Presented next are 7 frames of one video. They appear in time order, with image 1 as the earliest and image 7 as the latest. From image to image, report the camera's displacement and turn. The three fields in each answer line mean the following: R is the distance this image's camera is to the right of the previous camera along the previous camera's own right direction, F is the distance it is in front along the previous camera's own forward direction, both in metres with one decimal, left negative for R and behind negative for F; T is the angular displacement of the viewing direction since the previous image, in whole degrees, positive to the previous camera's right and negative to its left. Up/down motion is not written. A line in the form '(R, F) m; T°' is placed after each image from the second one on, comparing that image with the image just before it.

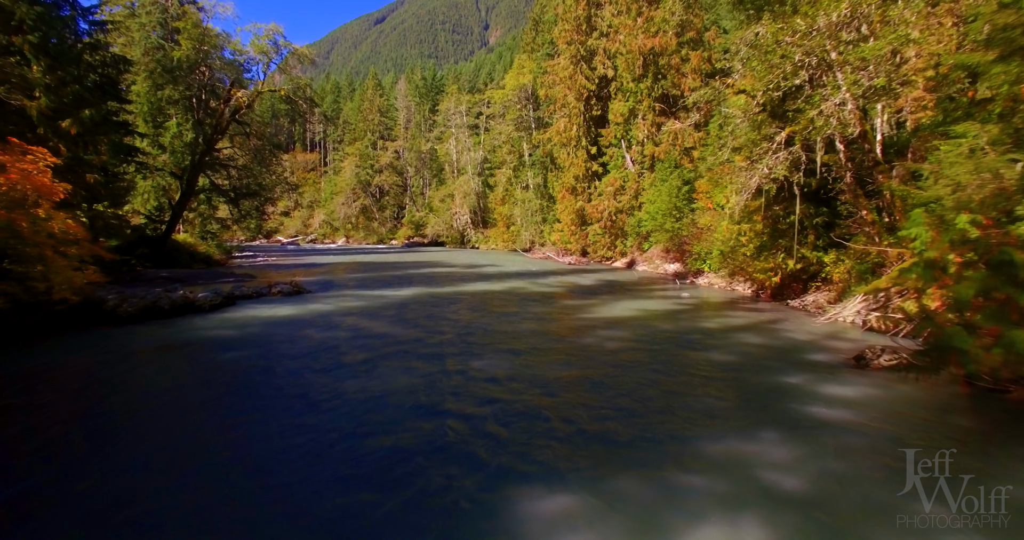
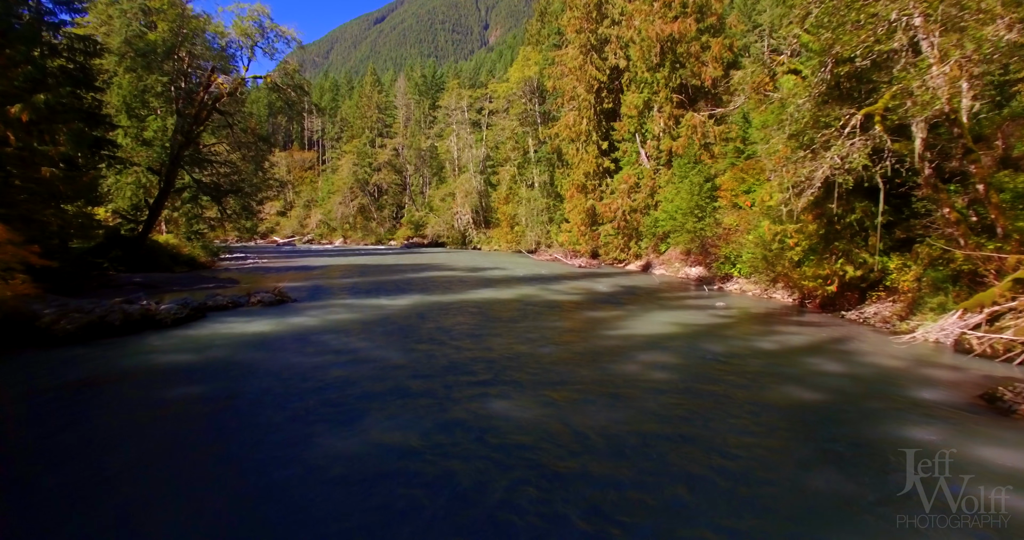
(-0.4, +1.7) m; 0°
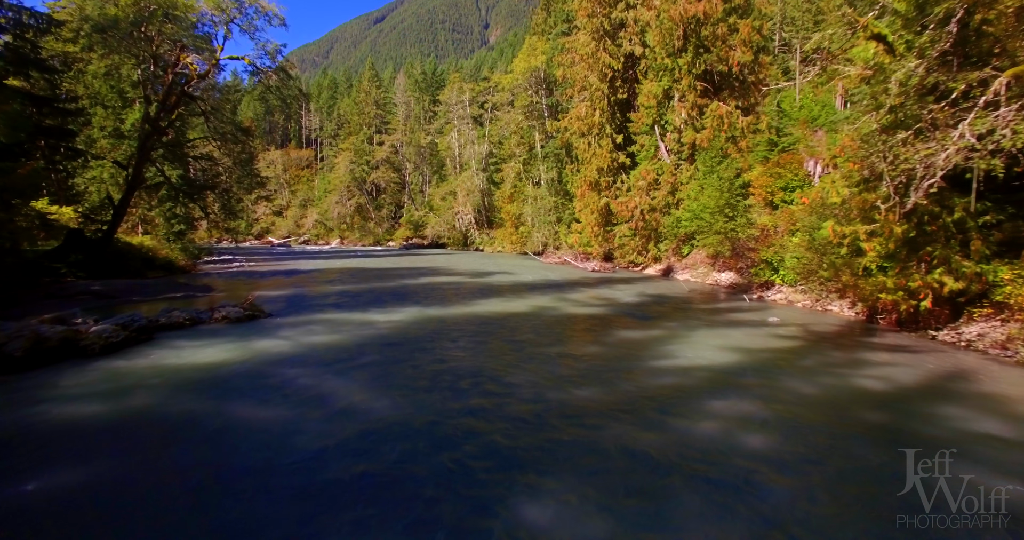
(-0.3, +2.1) m; 0°
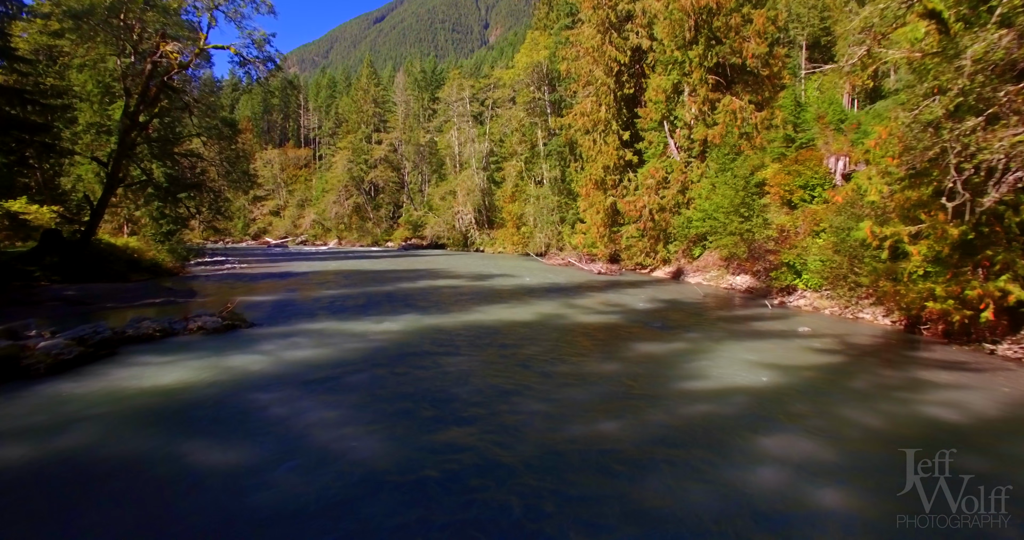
(-0.1, +1.0) m; 0°
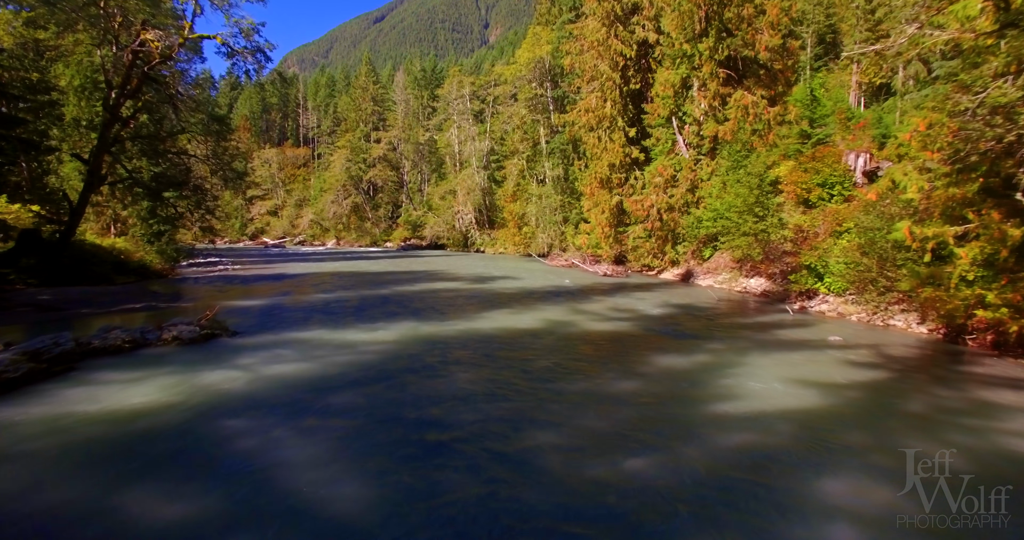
(-0.1, +0.8) m; 0°
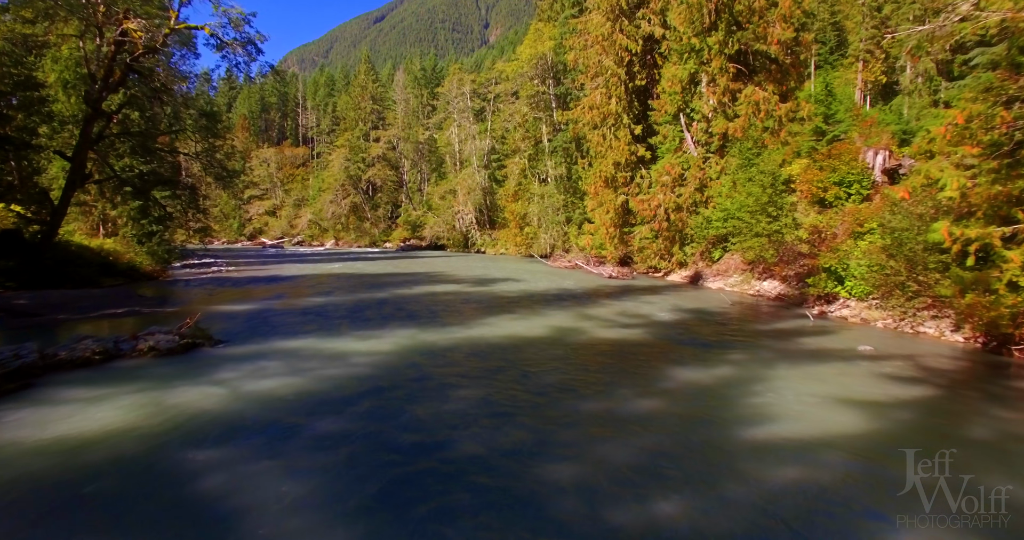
(-0.1, +0.7) m; 0°
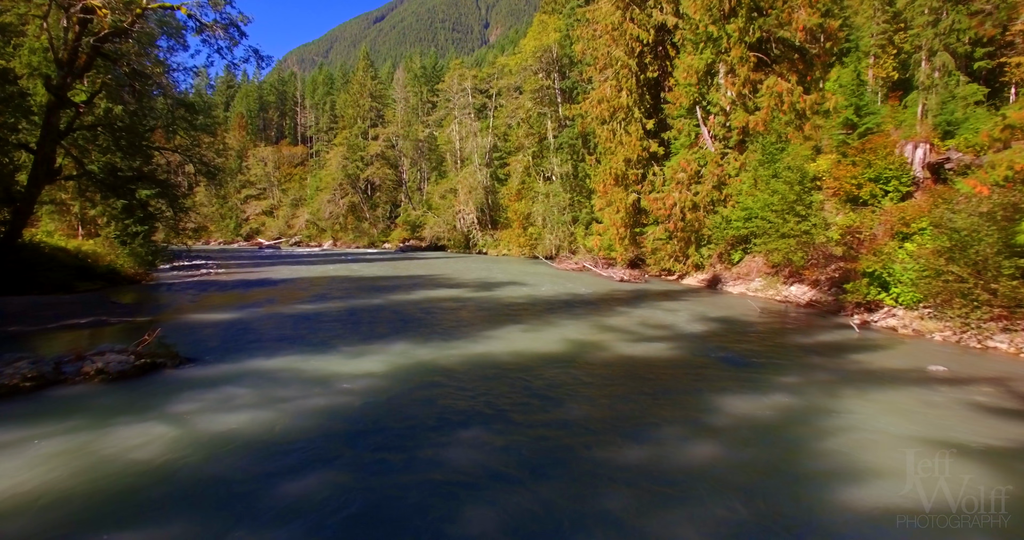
(-0.2, +1.2) m; 0°
